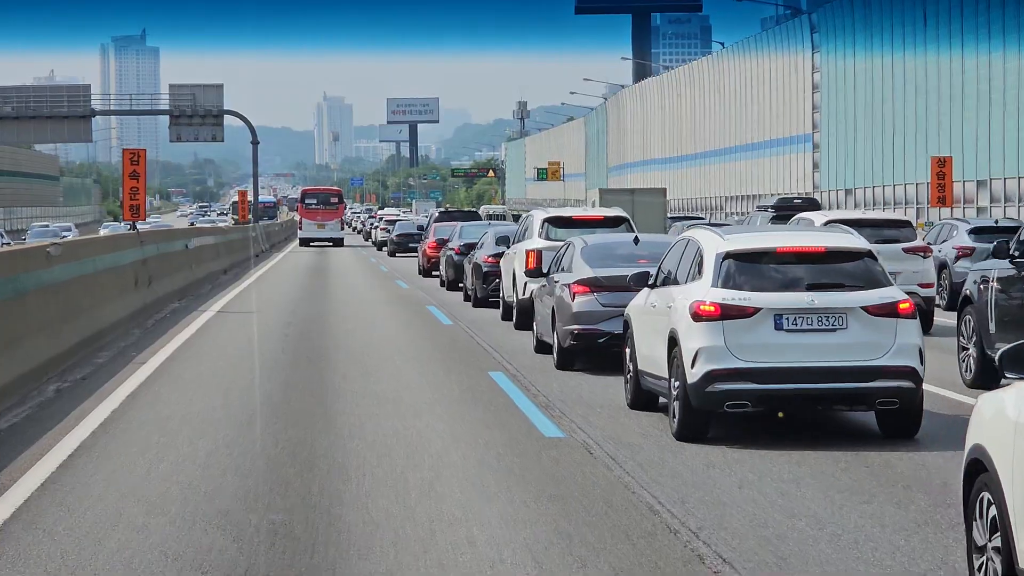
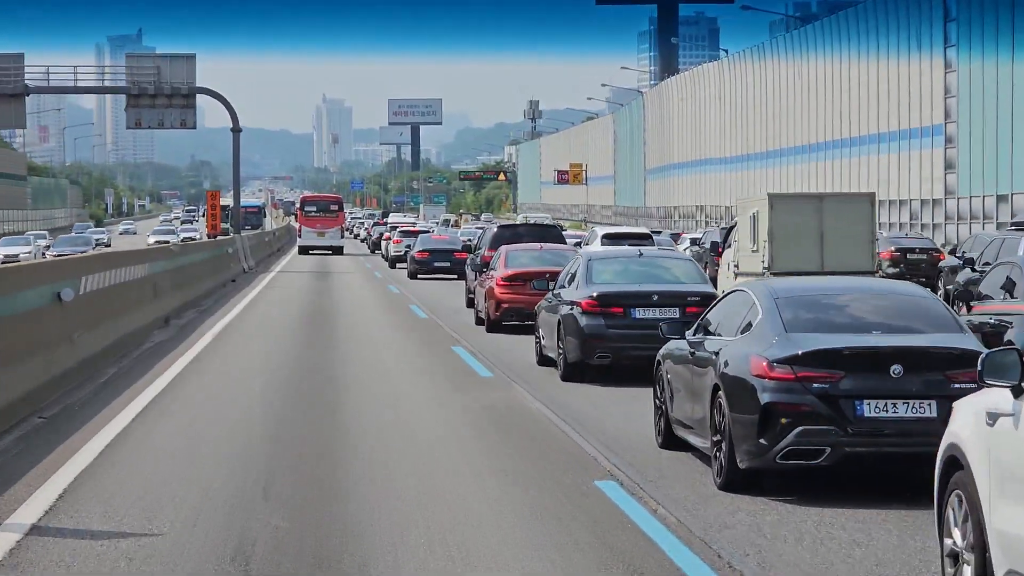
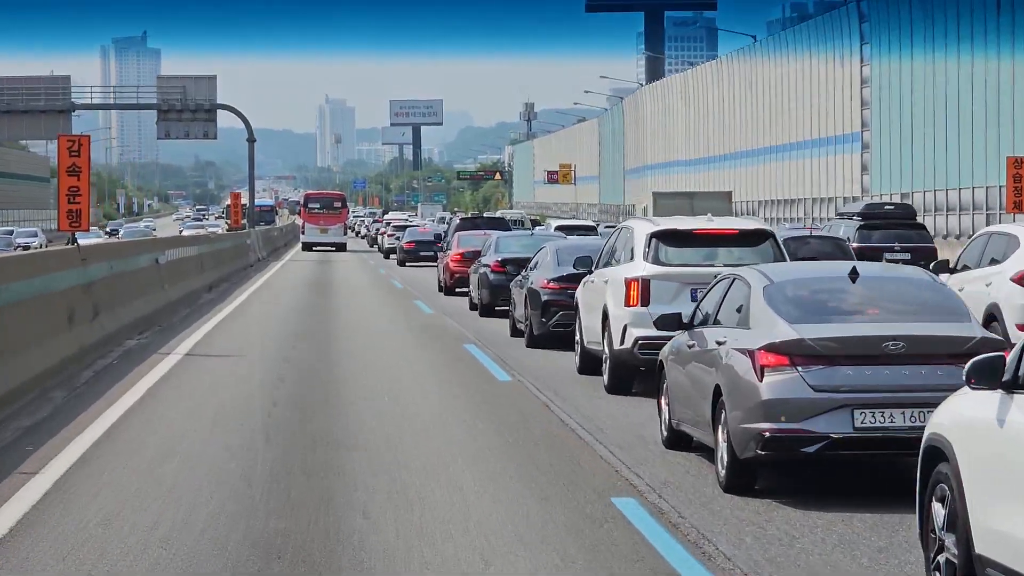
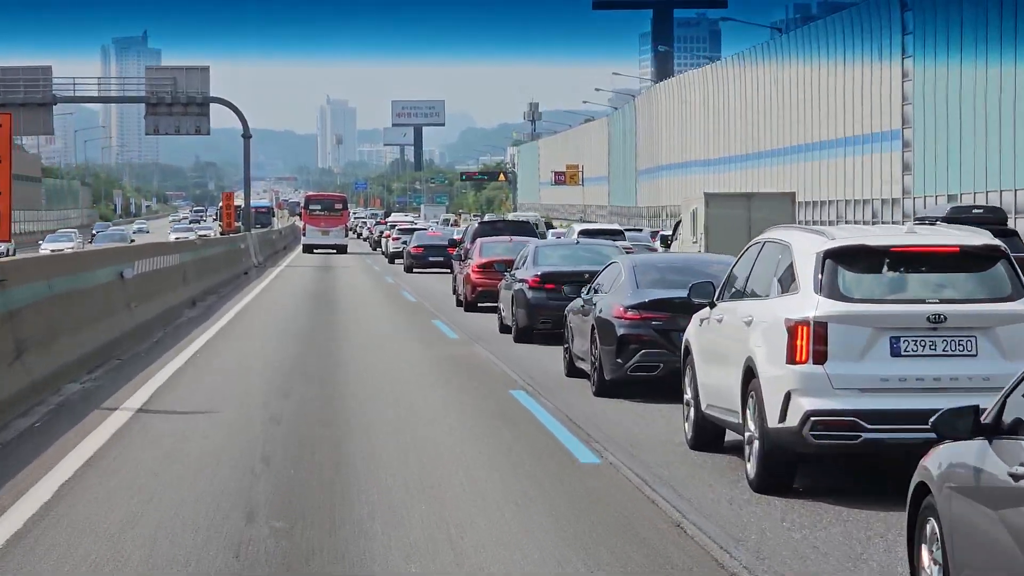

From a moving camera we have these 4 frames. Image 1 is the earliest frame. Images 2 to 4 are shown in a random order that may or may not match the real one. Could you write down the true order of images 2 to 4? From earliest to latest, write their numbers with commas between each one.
3, 4, 2
